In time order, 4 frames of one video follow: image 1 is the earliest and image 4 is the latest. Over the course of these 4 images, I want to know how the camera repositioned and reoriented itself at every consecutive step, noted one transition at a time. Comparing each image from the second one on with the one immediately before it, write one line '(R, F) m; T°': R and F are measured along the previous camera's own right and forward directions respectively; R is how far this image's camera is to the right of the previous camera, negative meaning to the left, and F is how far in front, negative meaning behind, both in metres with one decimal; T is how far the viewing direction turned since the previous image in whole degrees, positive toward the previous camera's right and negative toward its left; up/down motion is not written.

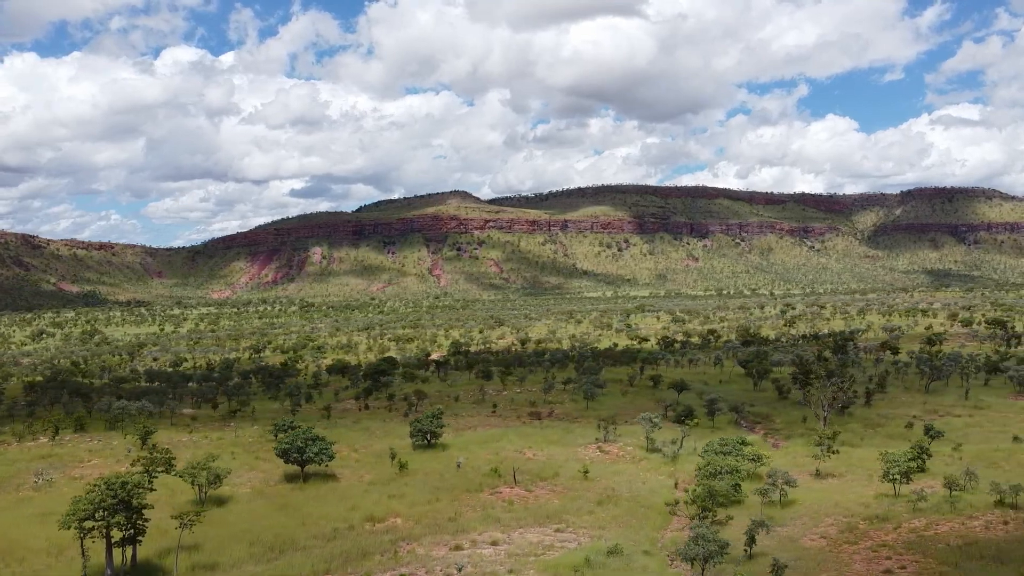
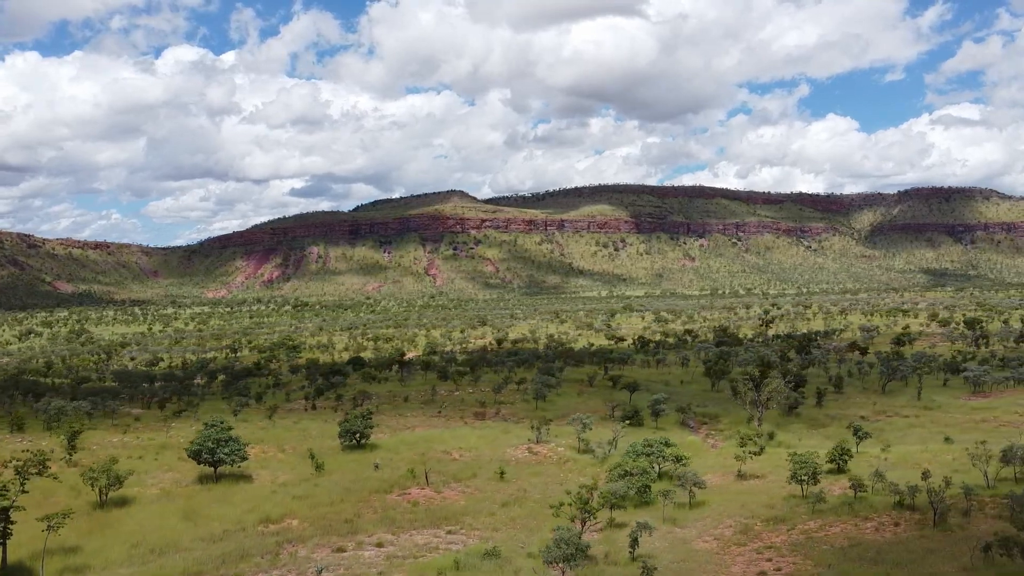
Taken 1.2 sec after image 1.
(+5.3, +0.3) m; 0°
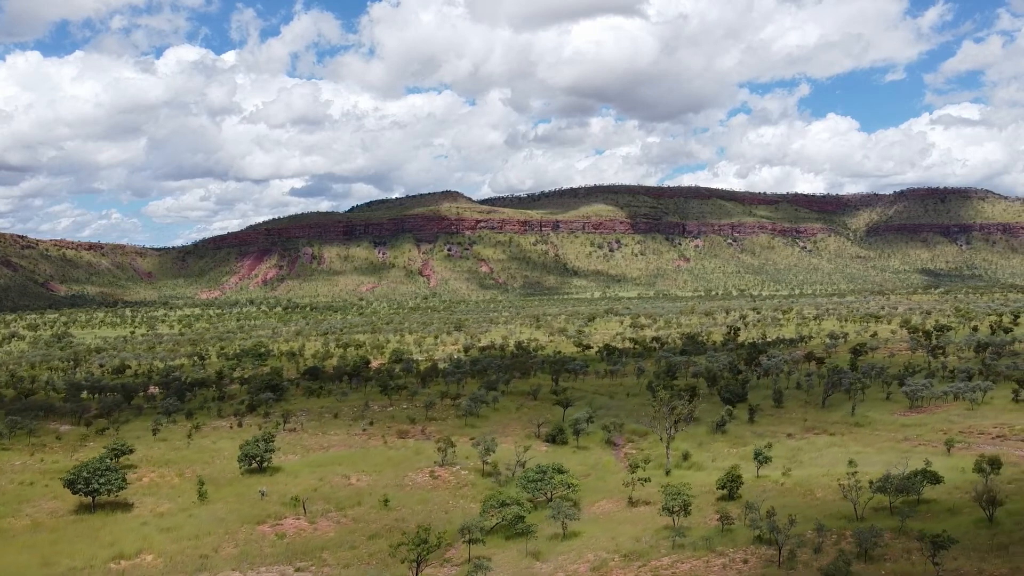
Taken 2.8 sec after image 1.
(+7.3, +0.3) m; 0°
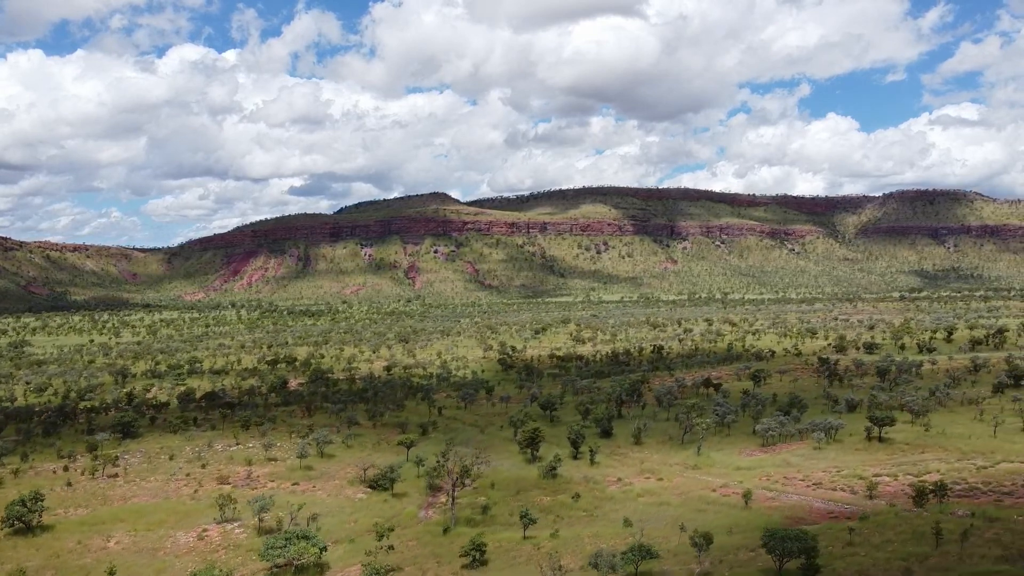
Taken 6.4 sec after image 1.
(+16.4, +0.6) m; 0°
